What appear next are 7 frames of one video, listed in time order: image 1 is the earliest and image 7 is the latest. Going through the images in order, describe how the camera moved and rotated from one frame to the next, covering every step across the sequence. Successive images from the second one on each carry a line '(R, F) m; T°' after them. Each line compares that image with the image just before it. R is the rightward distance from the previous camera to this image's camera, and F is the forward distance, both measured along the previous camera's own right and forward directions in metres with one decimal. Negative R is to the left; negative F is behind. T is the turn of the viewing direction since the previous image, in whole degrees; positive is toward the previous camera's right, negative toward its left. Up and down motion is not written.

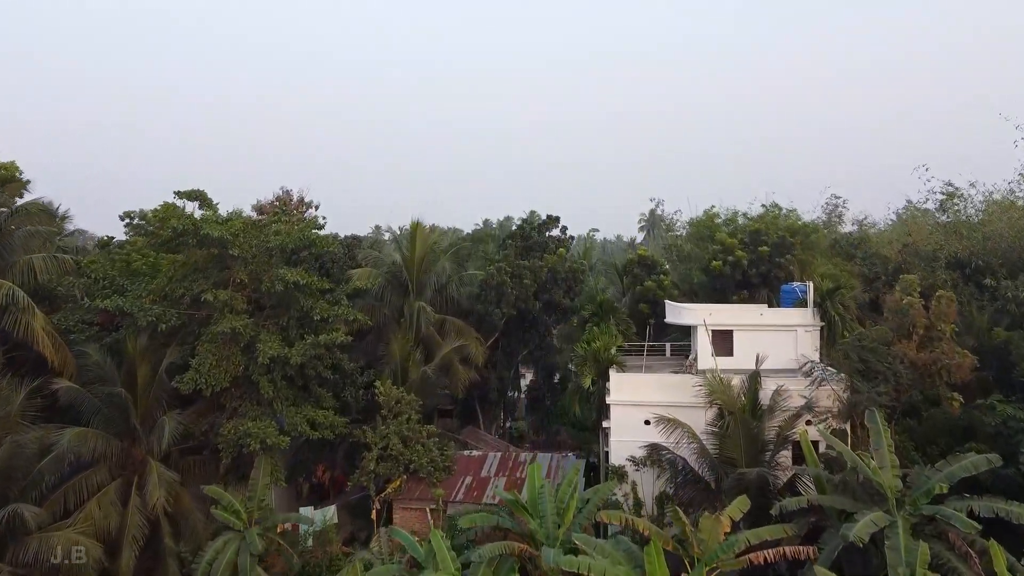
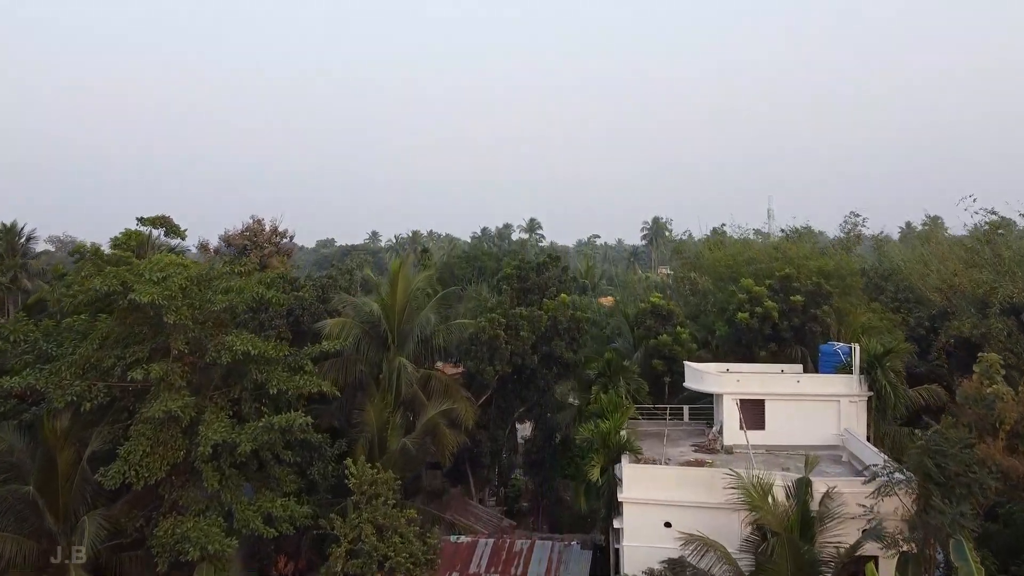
(+0.1, +1.7) m; 0°
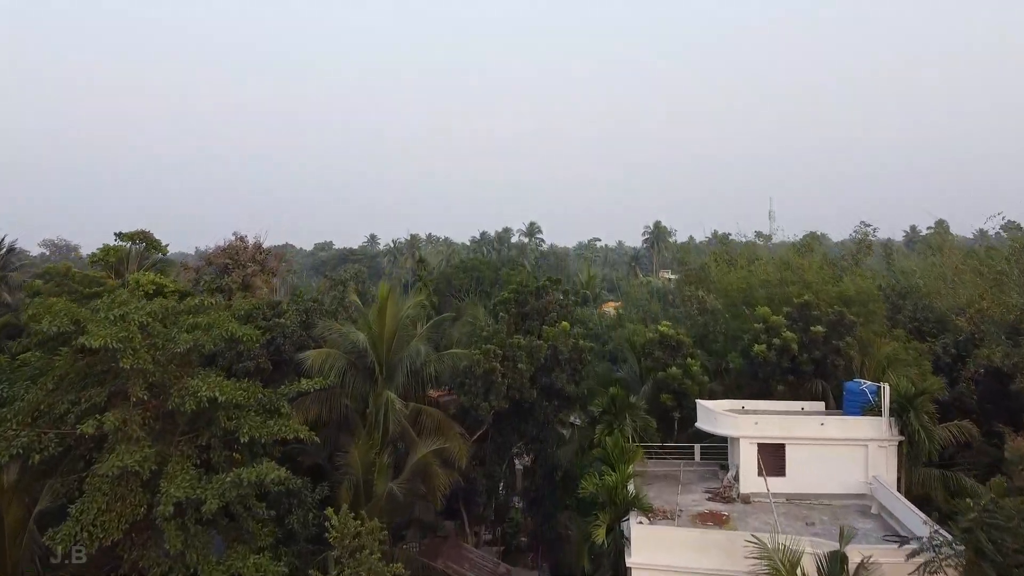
(0.0, +0.8) m; 0°
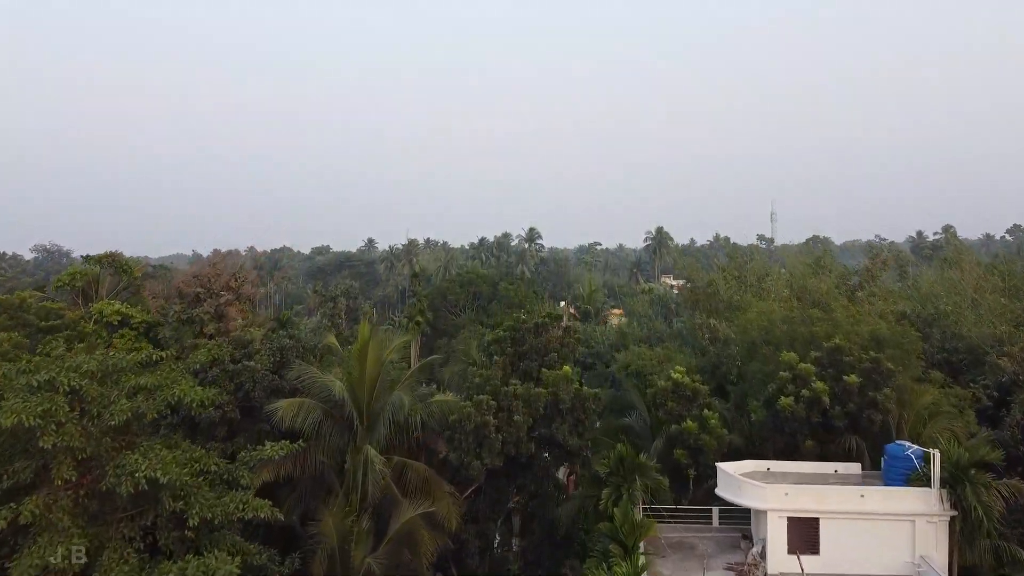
(+0.1, +1.1) m; 0°
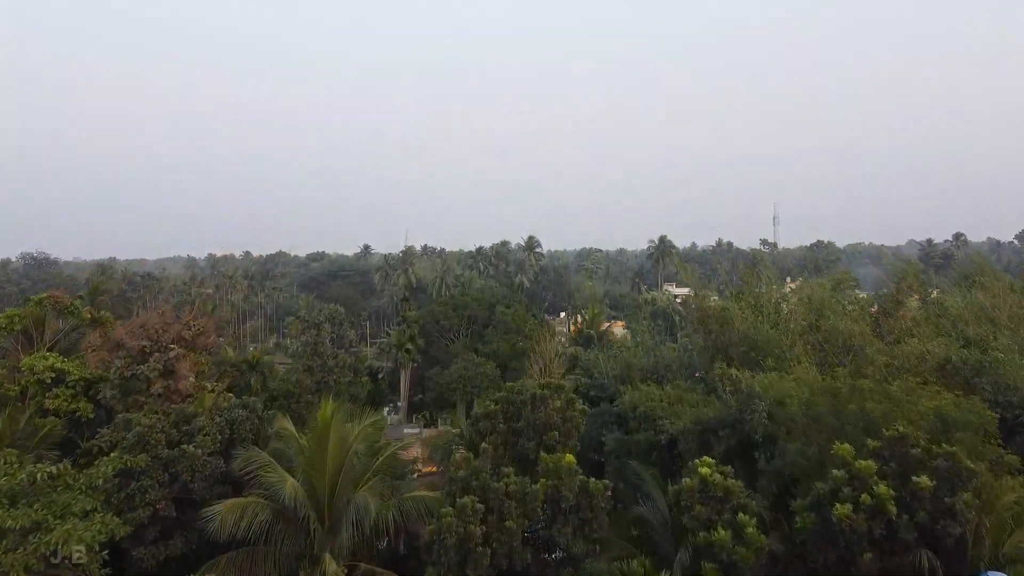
(+0.1, +1.7) m; 0°
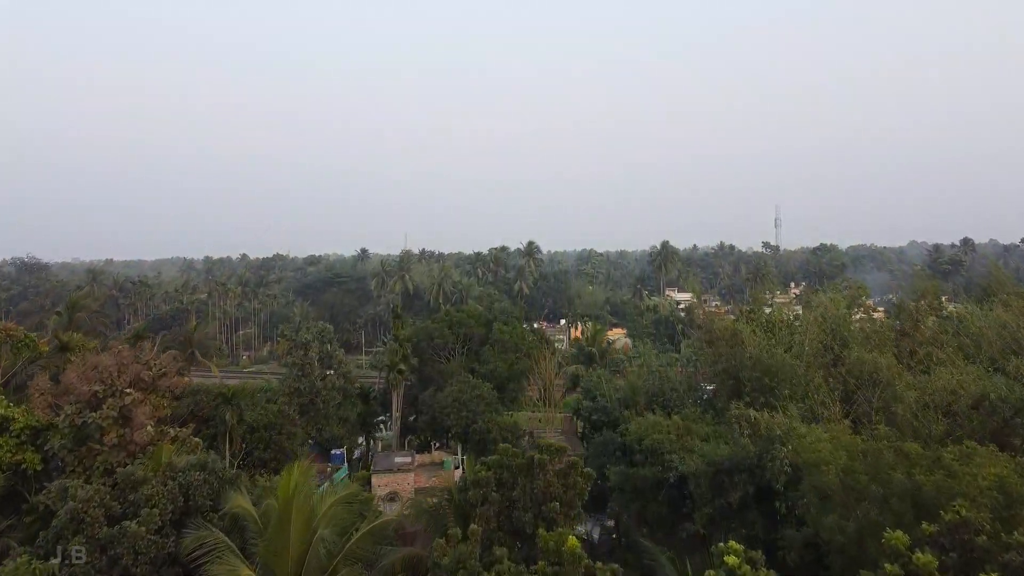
(+0.1, +1.2) m; 0°
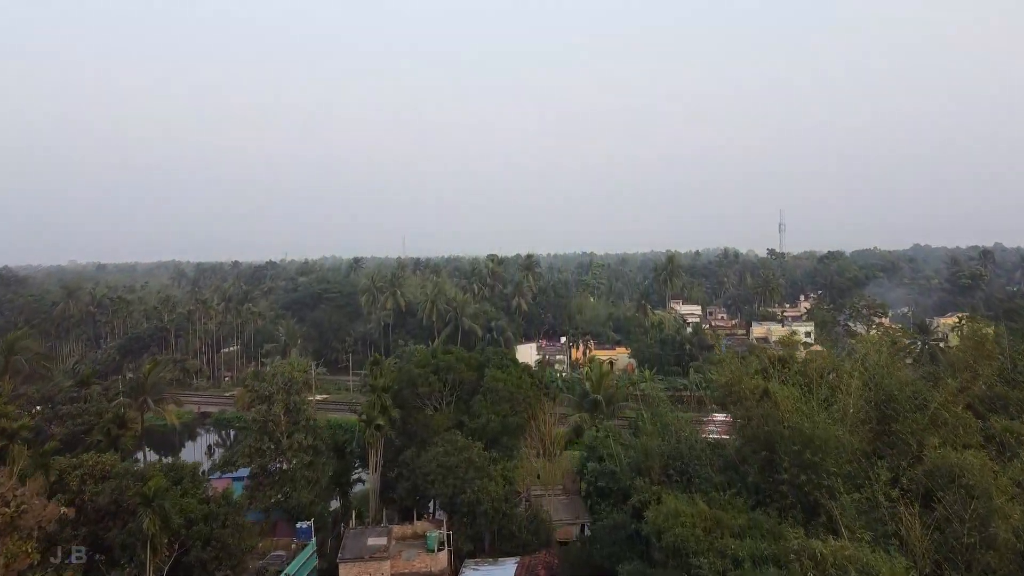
(+0.1, +2.8) m; 0°
